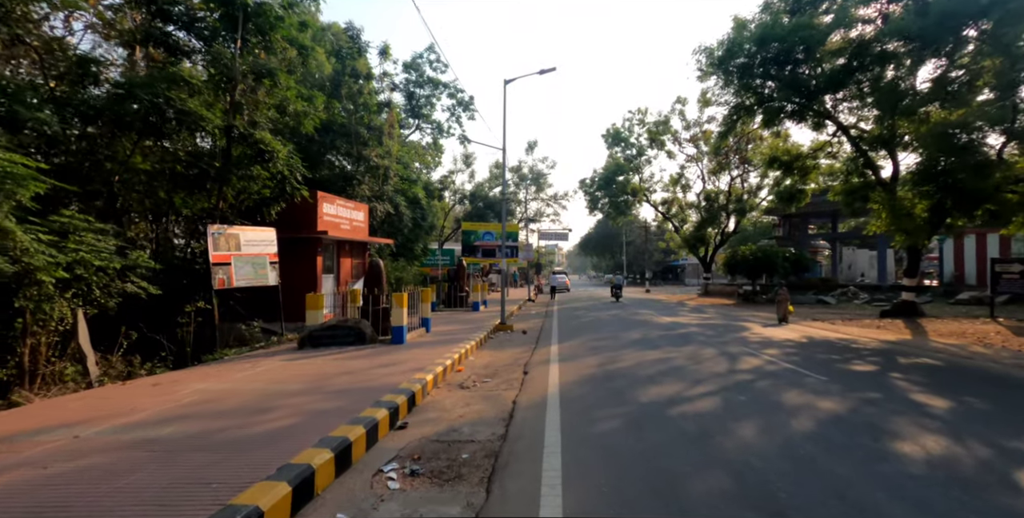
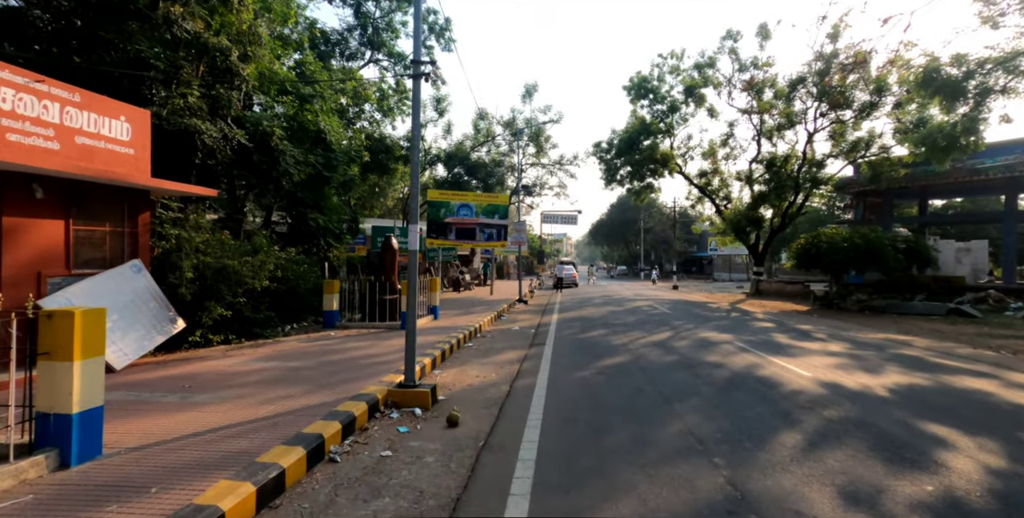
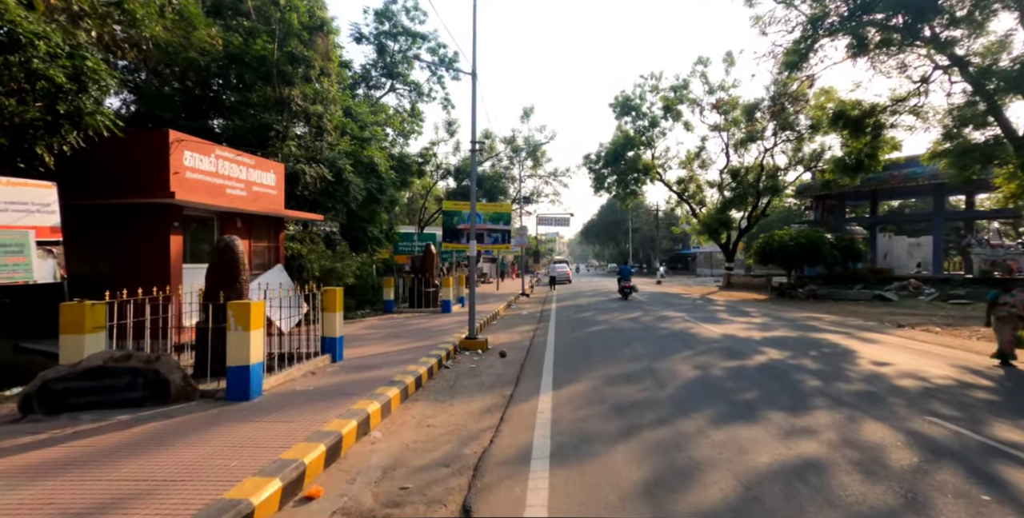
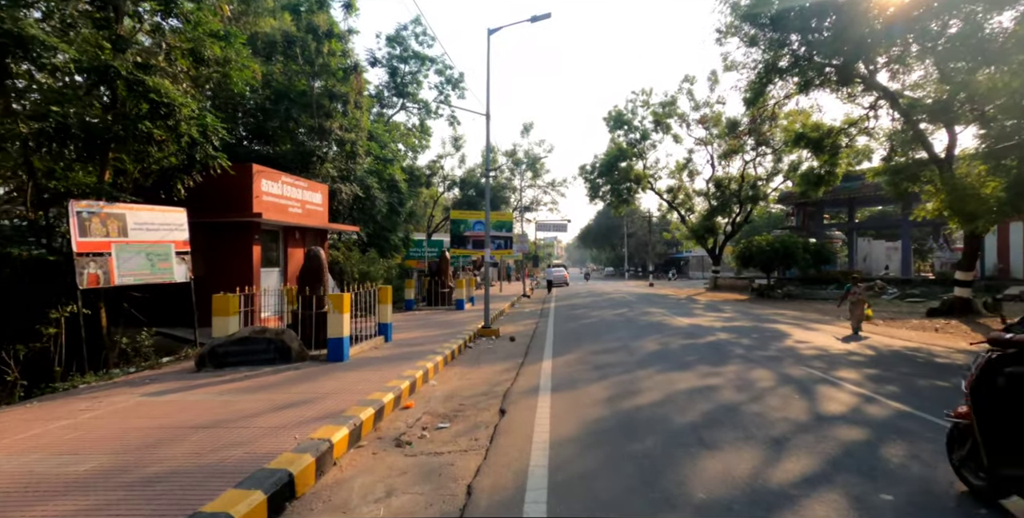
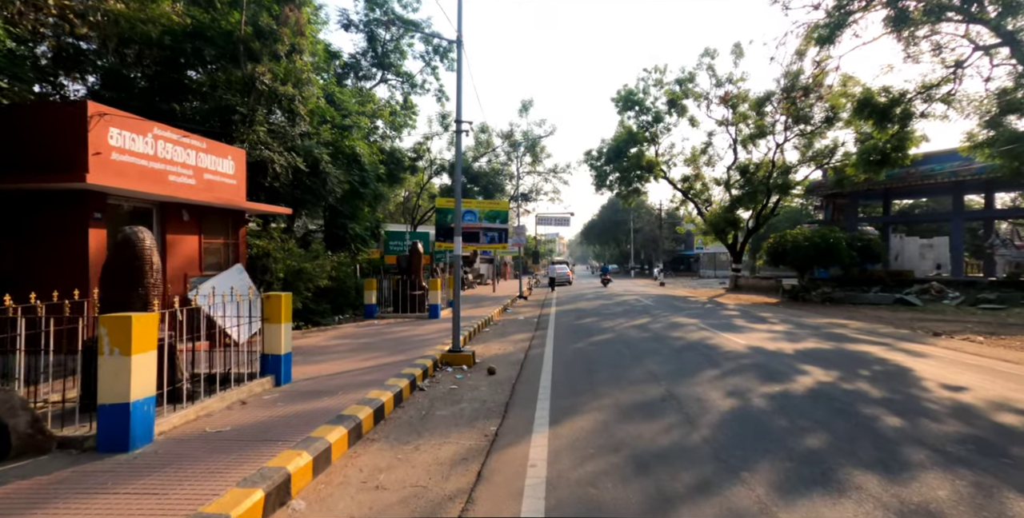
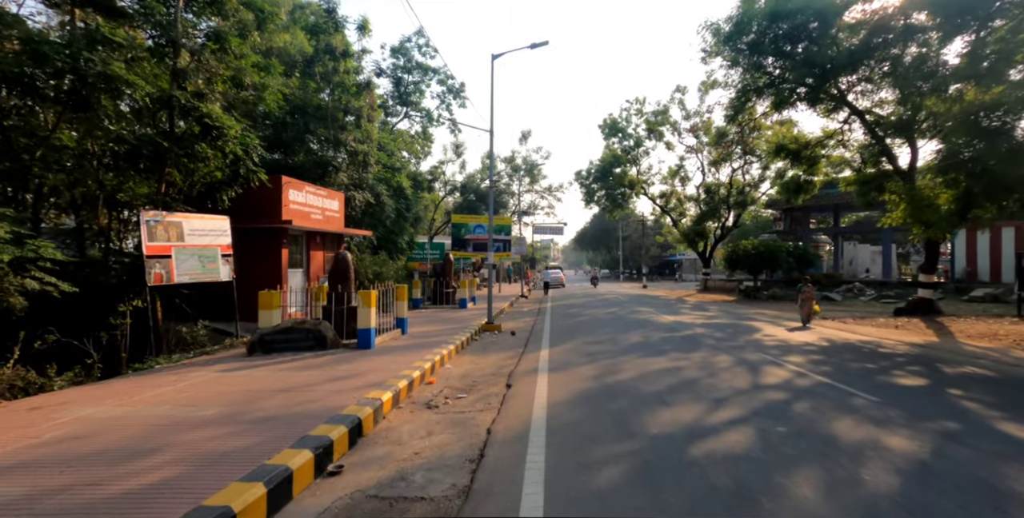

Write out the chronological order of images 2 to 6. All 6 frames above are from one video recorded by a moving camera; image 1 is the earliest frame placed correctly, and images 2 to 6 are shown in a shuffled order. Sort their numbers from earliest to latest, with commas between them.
6, 4, 3, 5, 2
